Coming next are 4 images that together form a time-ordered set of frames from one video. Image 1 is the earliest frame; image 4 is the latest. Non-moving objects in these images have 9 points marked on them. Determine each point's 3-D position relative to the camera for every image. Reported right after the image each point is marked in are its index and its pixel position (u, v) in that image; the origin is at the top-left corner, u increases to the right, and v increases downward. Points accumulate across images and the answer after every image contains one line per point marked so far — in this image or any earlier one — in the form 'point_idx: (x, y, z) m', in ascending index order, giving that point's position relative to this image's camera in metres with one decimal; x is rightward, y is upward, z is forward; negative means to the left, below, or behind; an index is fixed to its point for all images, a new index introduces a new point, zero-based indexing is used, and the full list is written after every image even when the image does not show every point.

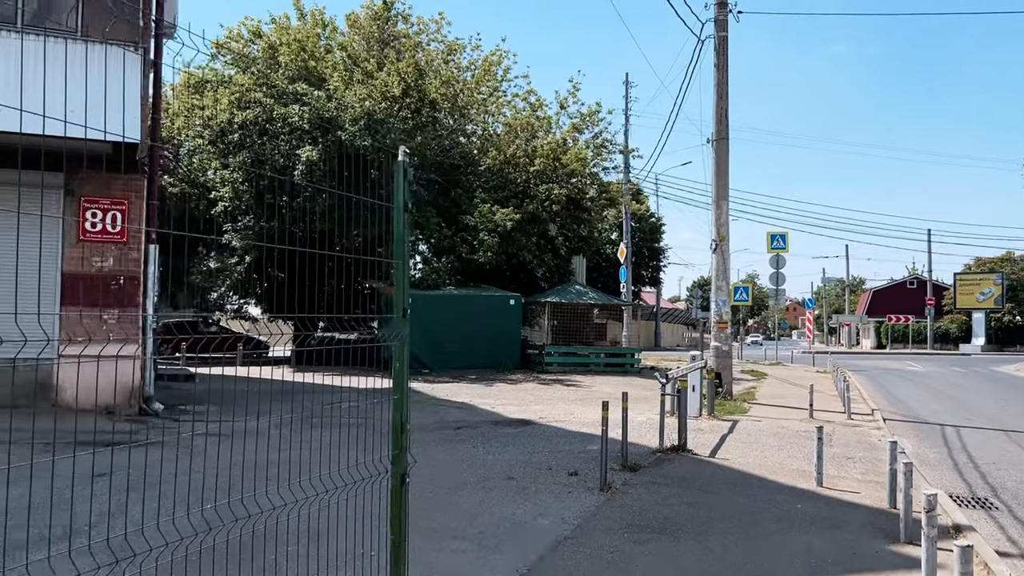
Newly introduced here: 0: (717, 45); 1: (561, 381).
0: (+3.7, +4.5, +16.6) m
1: (+1.0, -1.9, +18.9) m
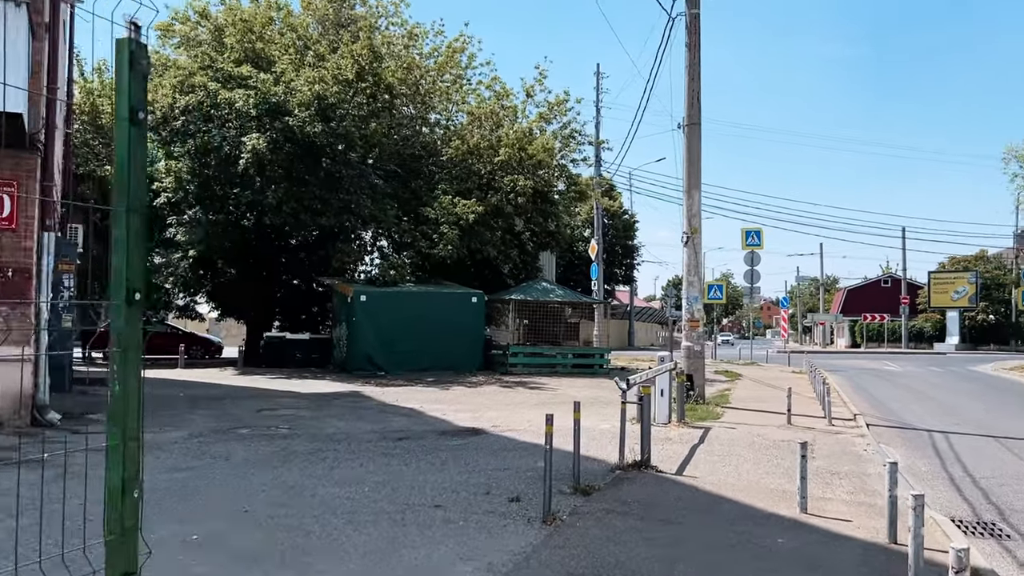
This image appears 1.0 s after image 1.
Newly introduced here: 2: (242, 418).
0: (+3.0, +4.5, +15.5) m
1: (+0.2, -1.9, +17.7) m
2: (-3.4, -1.6, +11.3) m
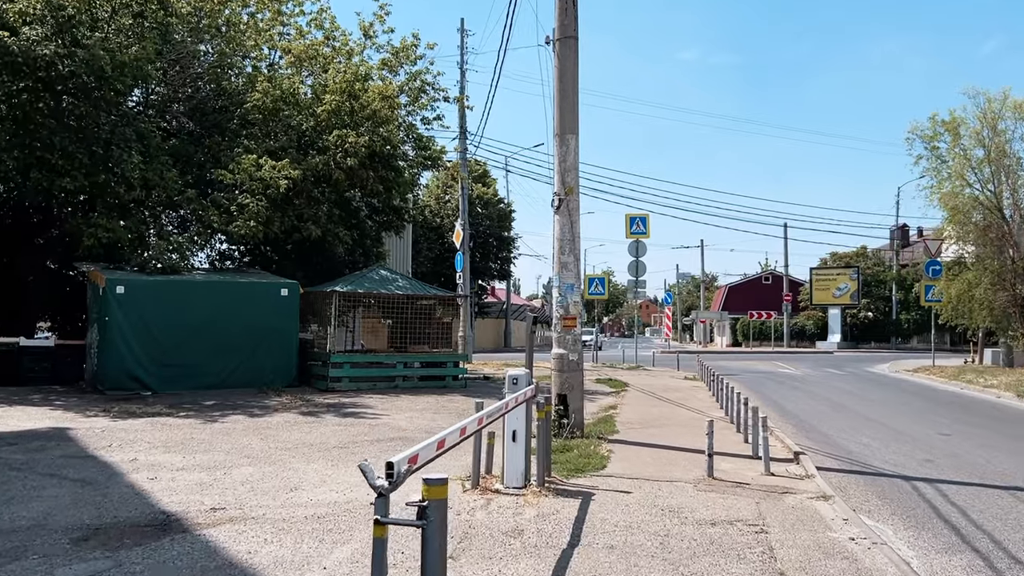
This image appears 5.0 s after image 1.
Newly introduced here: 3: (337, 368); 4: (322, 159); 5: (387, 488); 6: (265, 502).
0: (+0.6, +4.7, +10.9) m
1: (-2.5, -1.7, +12.8) m
2: (-5.2, -1.4, +6.0) m
3: (-3.1, -1.4, +15.9) m
4: (-3.6, +2.4, +17.2) m
5: (-0.4, -0.7, +3.1) m
6: (-1.8, -1.6, +6.6) m
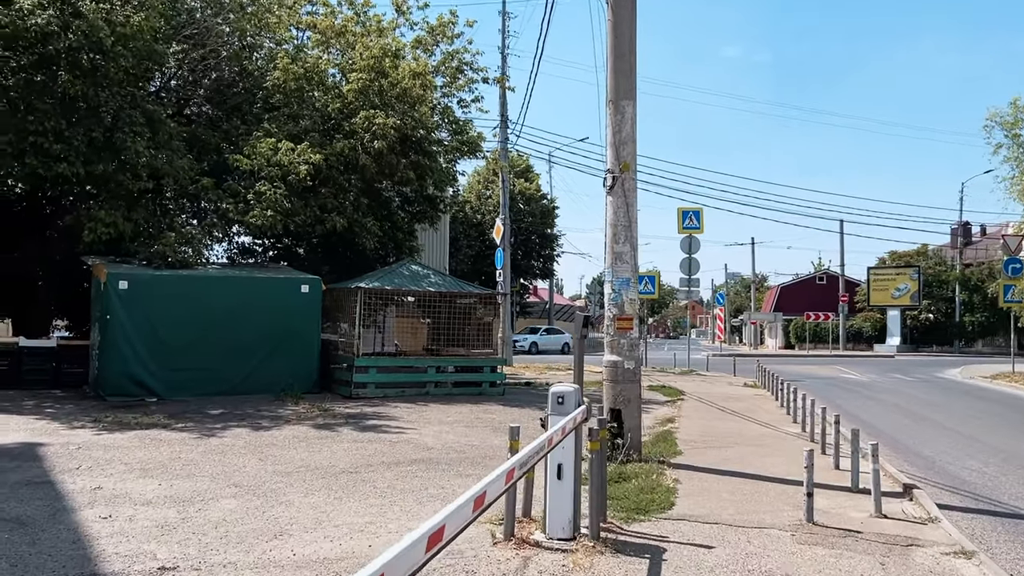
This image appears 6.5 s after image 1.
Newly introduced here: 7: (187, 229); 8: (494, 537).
0: (+1.1, +4.8, +9.3) m
1: (-1.9, -1.6, +11.3) m
2: (-5.0, -1.4, +4.6) m
3: (-2.4, -1.3, +14.4) m
4: (-2.8, +2.5, +15.7) m
5: (-0.3, -0.6, +1.5) m
6: (-1.6, -1.5, +5.1) m
7: (-5.2, +0.9, +14.3) m
8: (-0.1, -1.5, +5.4) m
